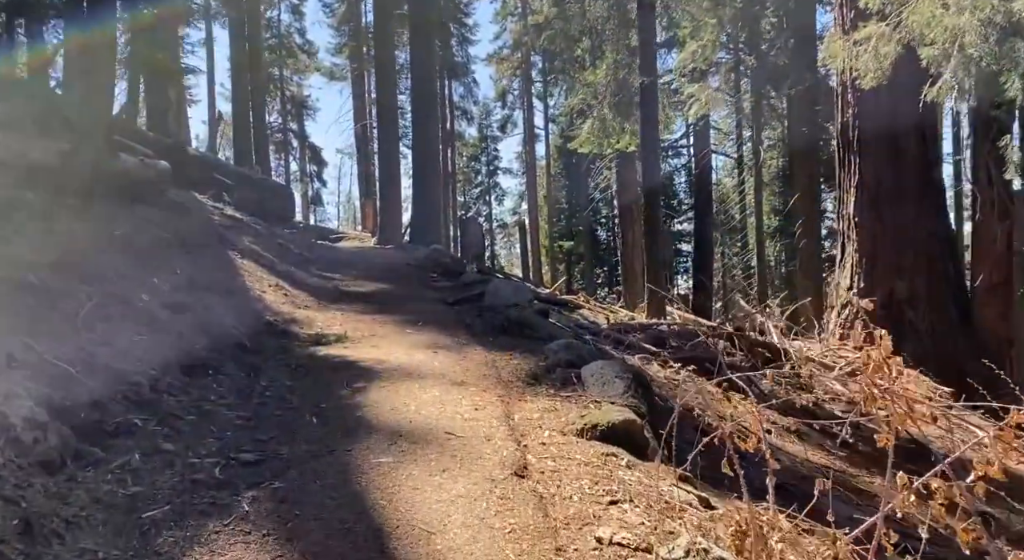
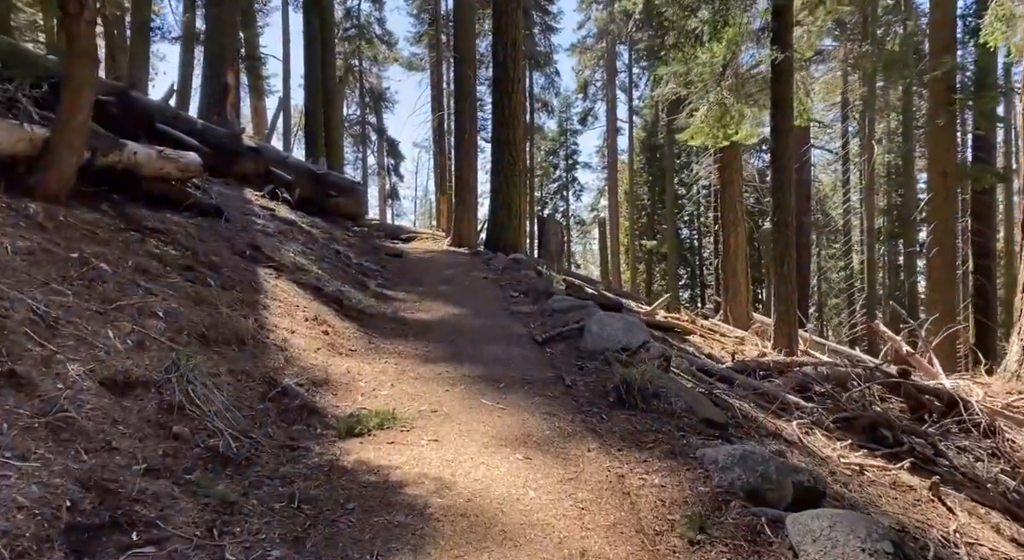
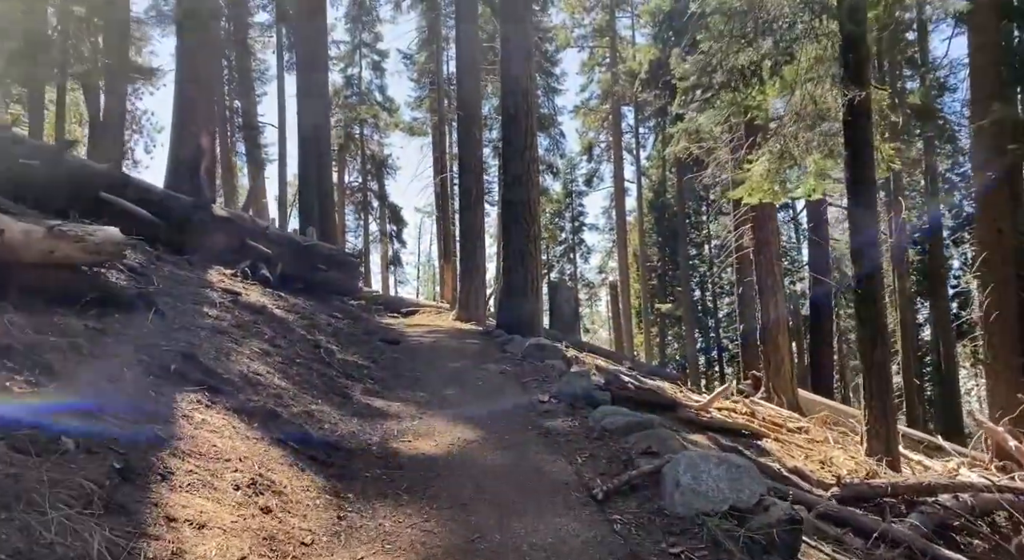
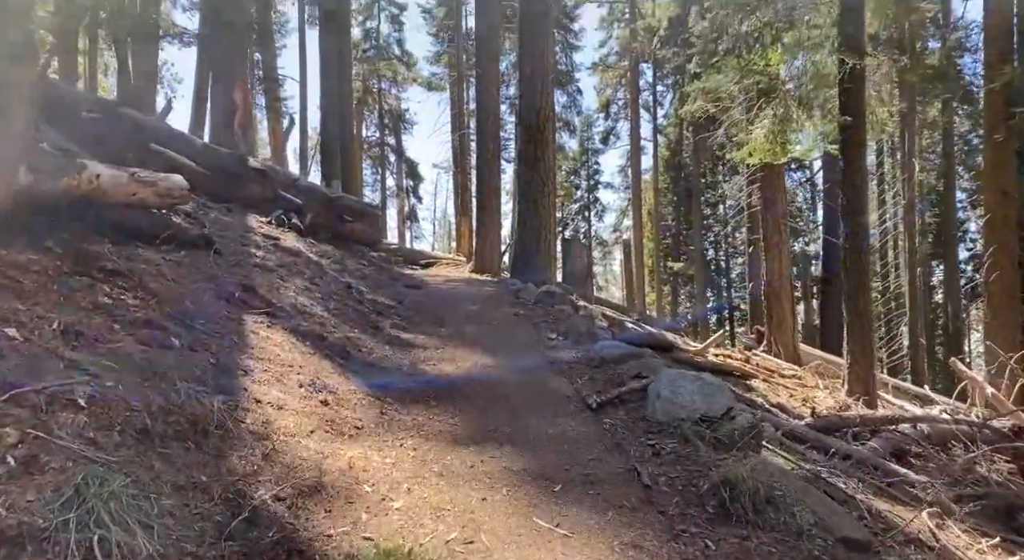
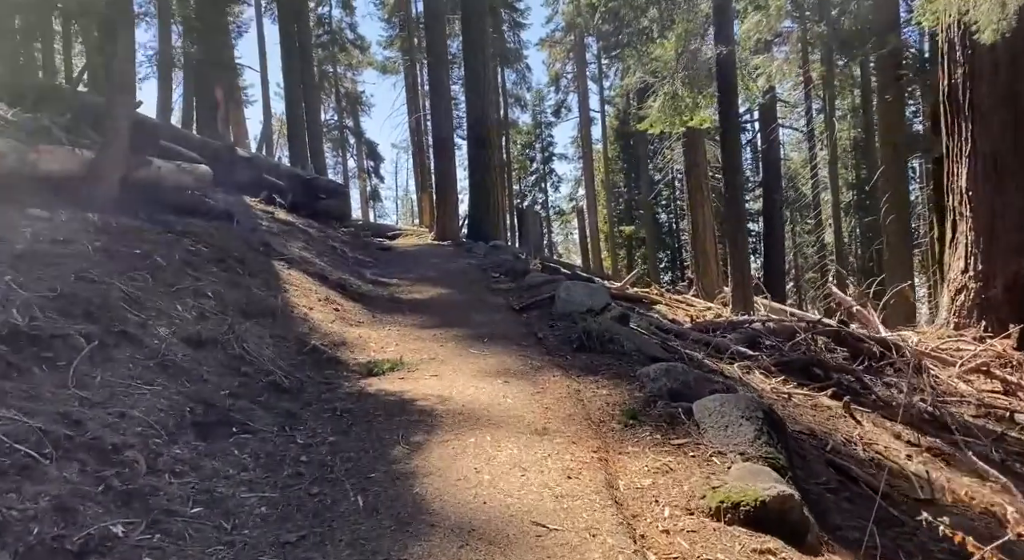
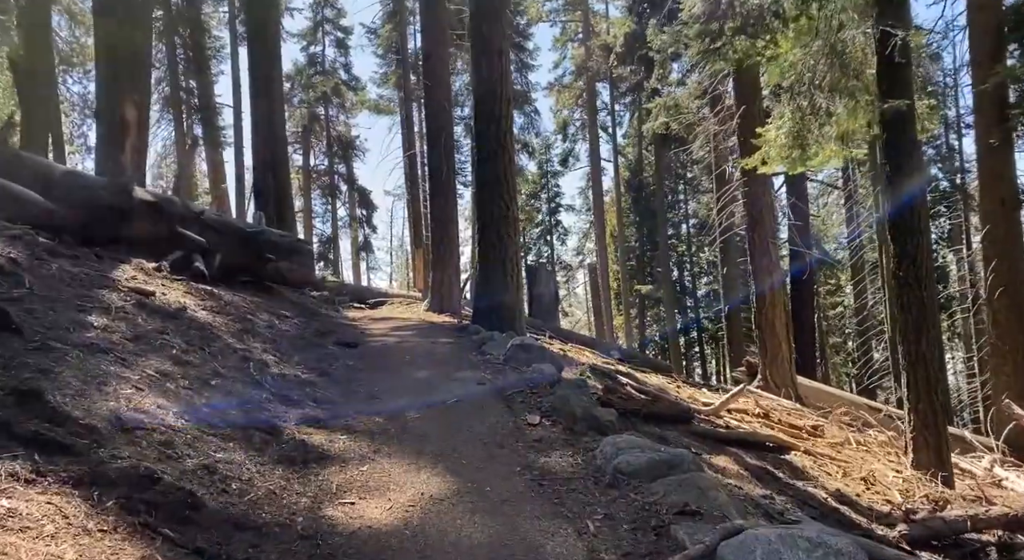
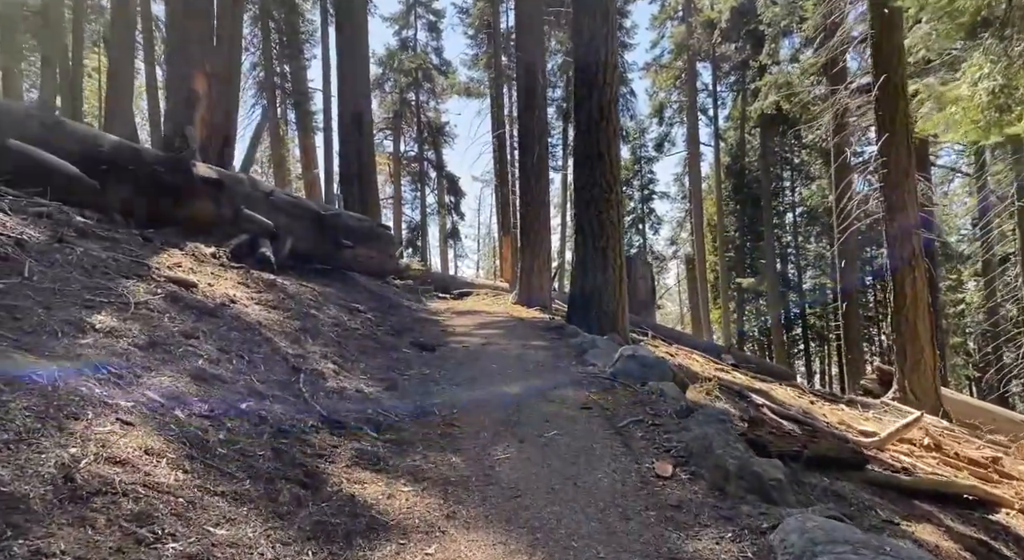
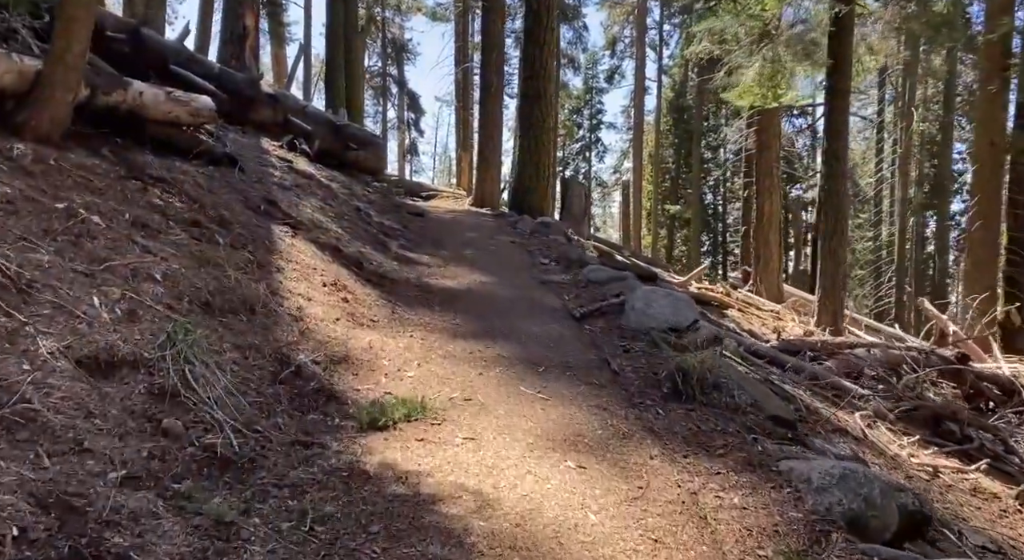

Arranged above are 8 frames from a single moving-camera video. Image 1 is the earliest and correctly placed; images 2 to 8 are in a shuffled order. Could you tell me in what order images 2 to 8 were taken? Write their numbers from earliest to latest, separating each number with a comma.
5, 2, 8, 4, 3, 6, 7
